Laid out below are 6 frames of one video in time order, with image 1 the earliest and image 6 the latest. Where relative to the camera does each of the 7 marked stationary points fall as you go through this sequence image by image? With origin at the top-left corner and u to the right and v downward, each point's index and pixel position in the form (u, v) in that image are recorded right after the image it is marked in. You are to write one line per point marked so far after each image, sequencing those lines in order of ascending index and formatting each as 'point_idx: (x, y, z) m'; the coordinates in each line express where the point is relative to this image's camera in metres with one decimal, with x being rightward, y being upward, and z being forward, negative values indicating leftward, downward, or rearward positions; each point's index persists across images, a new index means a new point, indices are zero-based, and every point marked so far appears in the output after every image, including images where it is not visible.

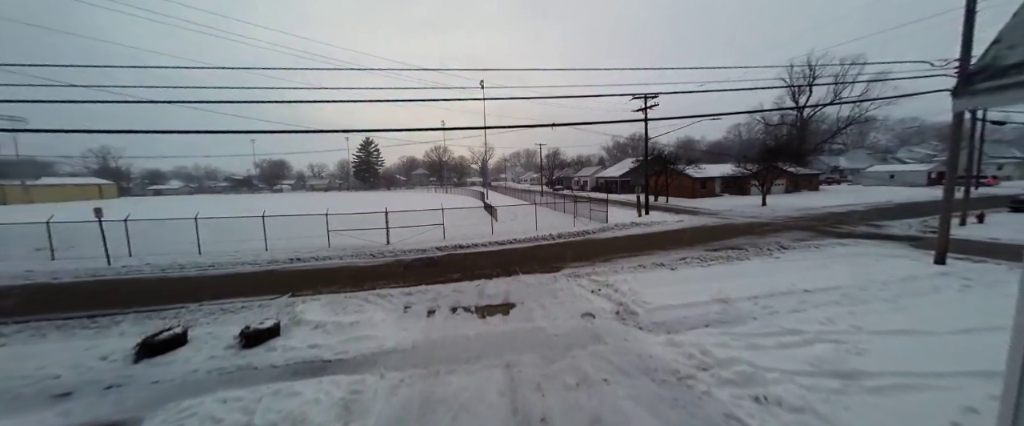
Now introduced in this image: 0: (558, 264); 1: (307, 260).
0: (+1.2, -1.3, +7.5) m
1: (-5.9, -1.4, +8.7) m
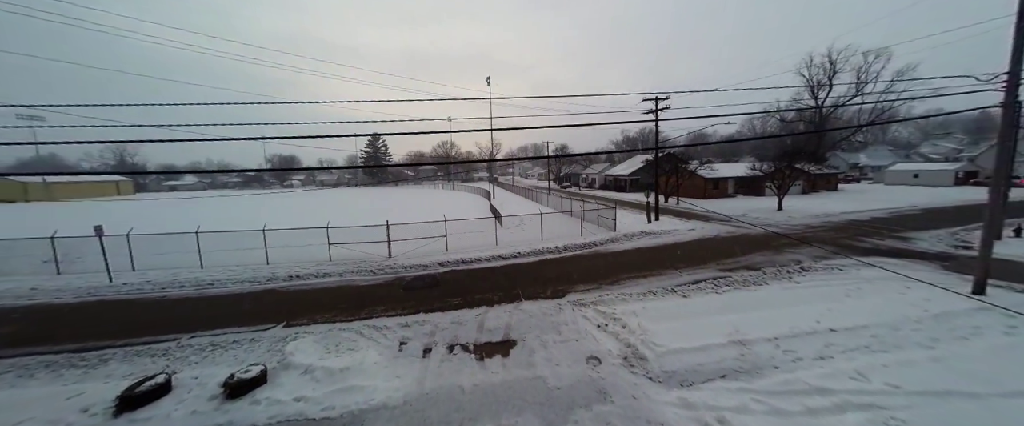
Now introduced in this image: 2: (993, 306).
0: (+1.2, -1.8, +7.2) m
1: (-5.8, -1.9, +8.5) m
2: (+9.1, -1.7, +5.6) m
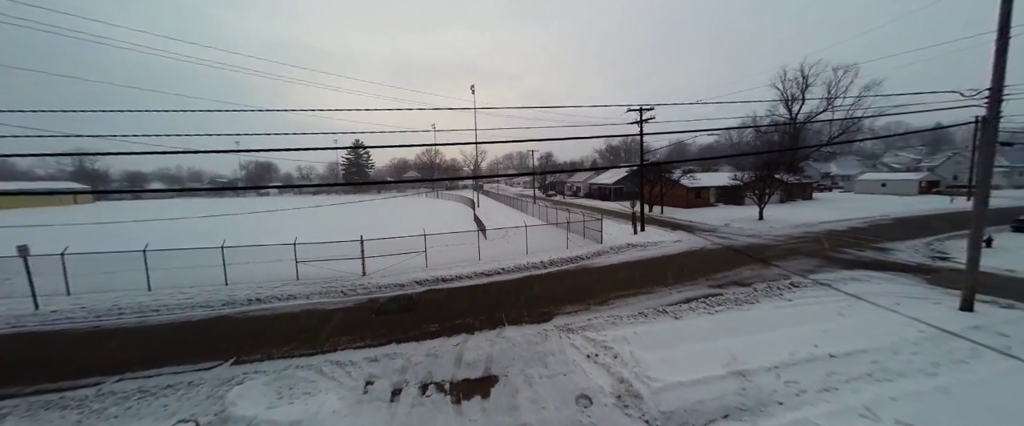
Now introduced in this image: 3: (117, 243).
0: (+0.8, -2.2, +6.7) m
1: (-6.3, -2.3, +7.7) m
2: (+8.7, -2.1, +5.5) m
3: (-22.6, -1.7, +17.1) m
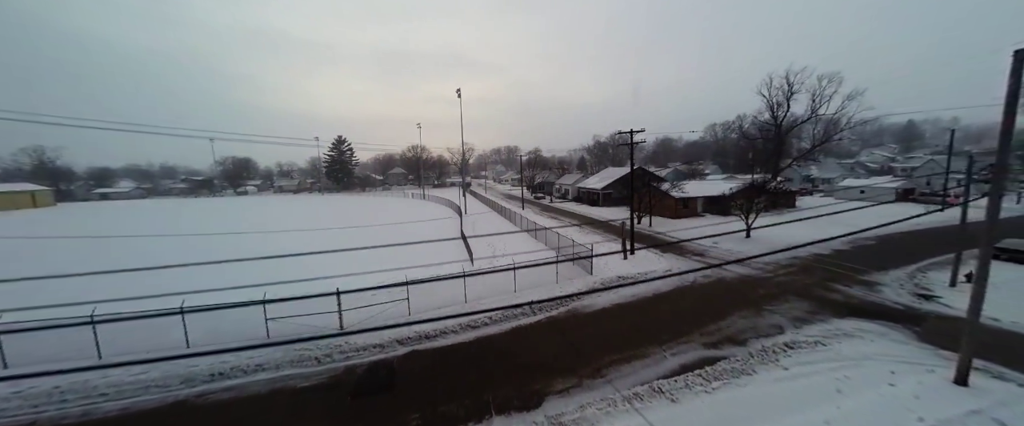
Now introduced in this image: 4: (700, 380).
0: (+0.6, -3.7, +6.3) m
1: (-6.5, -3.8, +7.1) m
2: (+8.5, -3.5, +5.4) m
3: (-23.3, -3.1, +15.8) m
4: (+4.0, -3.5, +6.4) m
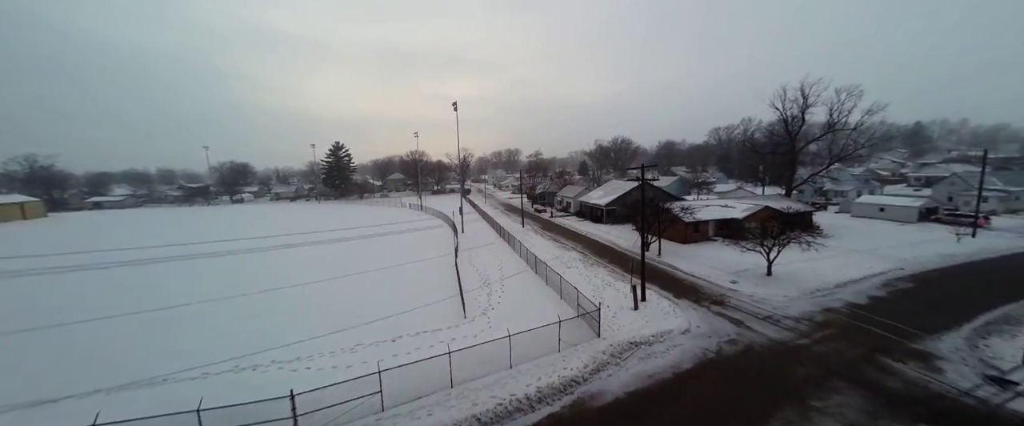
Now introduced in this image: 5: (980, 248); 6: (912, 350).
0: (+0.4, -5.7, +4.7) m
1: (-6.7, -5.9, +5.5) m
2: (+8.3, -5.5, +3.8) m
3: (-23.4, -5.2, +14.3) m
4: (+3.8, -5.5, +4.8) m
5: (+30.7, -2.3, +19.6) m
6: (+13.6, -4.5, +10.2) m
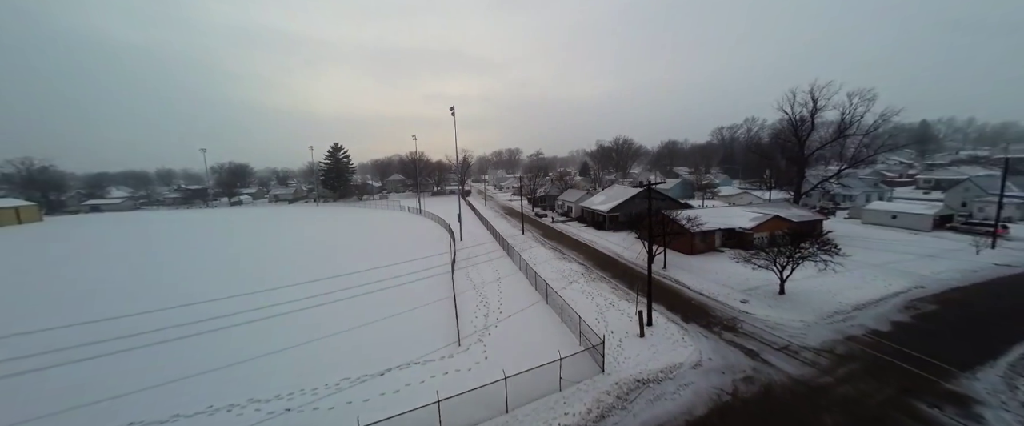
0: (+0.3, -6.6, +3.9) m
1: (-6.8, -6.8, +4.7) m
2: (+8.2, -6.5, +3.0) m
3: (-23.5, -6.2, +13.5) m
4: (+3.7, -6.5, +3.9) m
5: (+30.7, -3.1, +18.7) m
6: (+13.5, -5.4, +9.3) m
